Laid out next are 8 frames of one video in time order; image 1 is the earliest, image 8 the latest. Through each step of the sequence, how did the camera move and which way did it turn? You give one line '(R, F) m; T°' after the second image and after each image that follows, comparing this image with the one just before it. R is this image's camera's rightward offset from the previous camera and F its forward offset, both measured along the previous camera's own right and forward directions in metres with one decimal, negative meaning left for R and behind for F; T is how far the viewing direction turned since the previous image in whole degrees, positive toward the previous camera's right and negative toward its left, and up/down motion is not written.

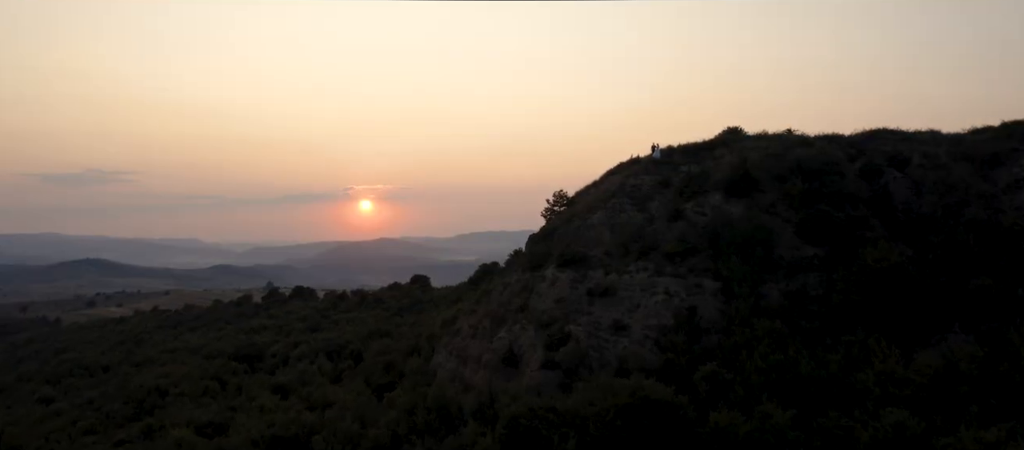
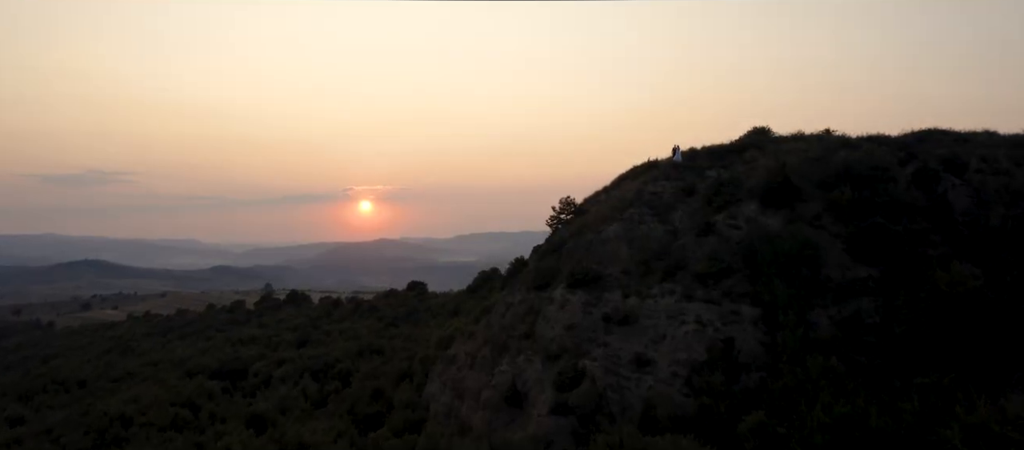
(-0.1, +2.7) m; 0°
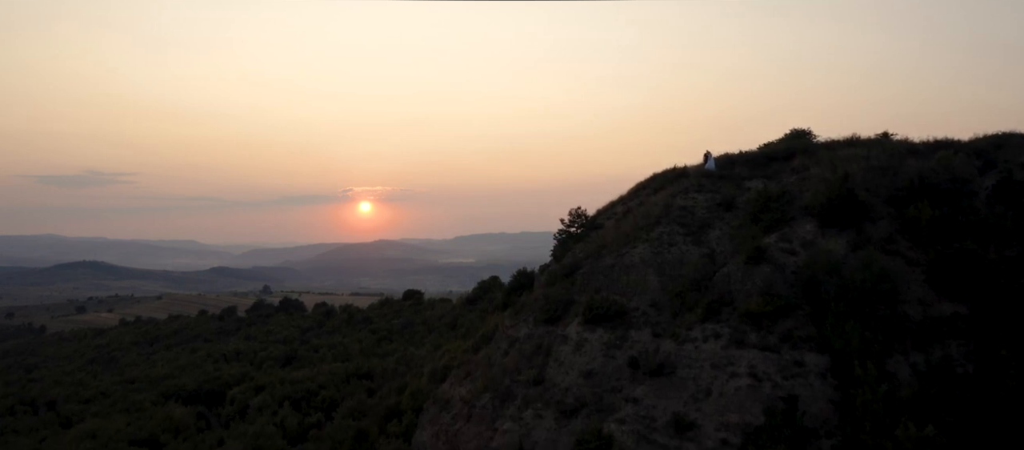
(-0.1, +3.1) m; 0°
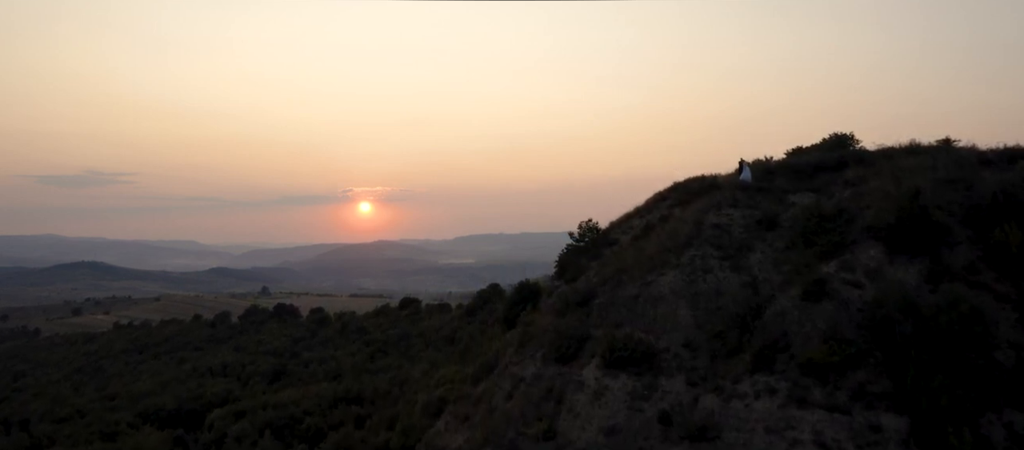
(-0.1, +2.4) m; 0°
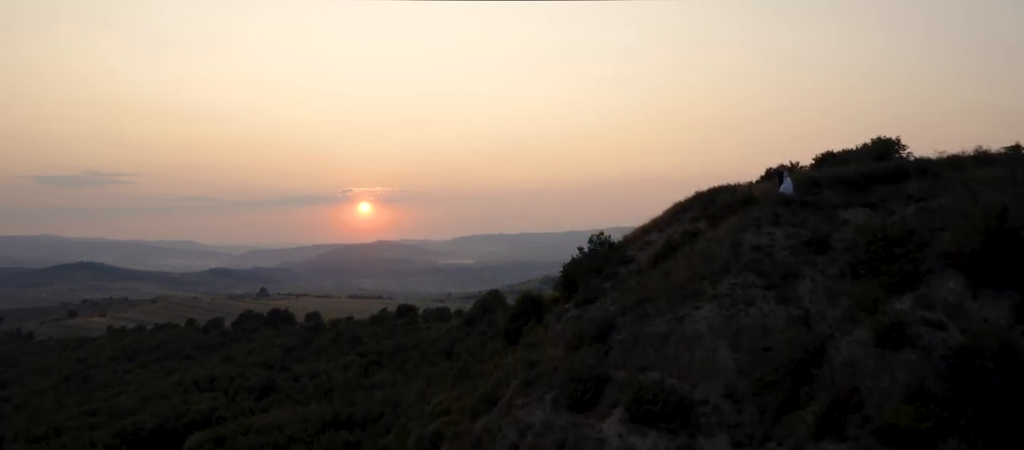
(-0.1, +2.1) m; 0°
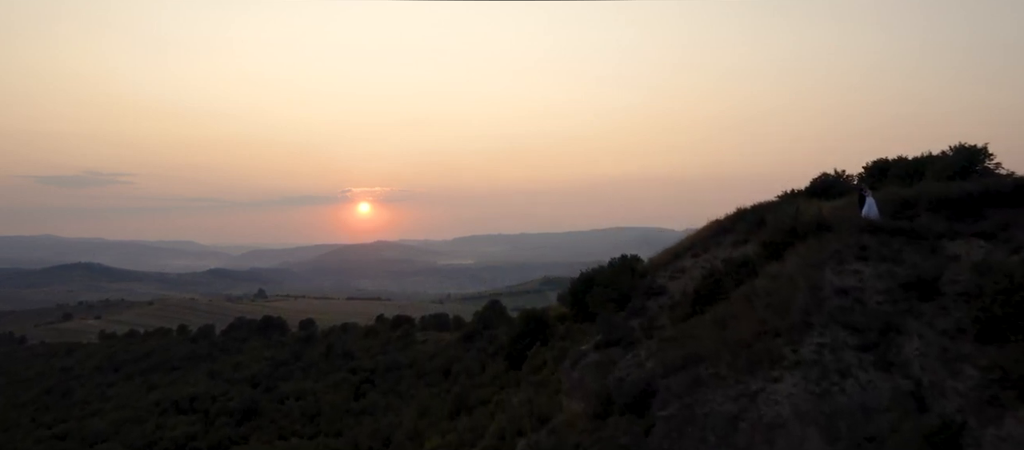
(-0.1, +2.9) m; 0°
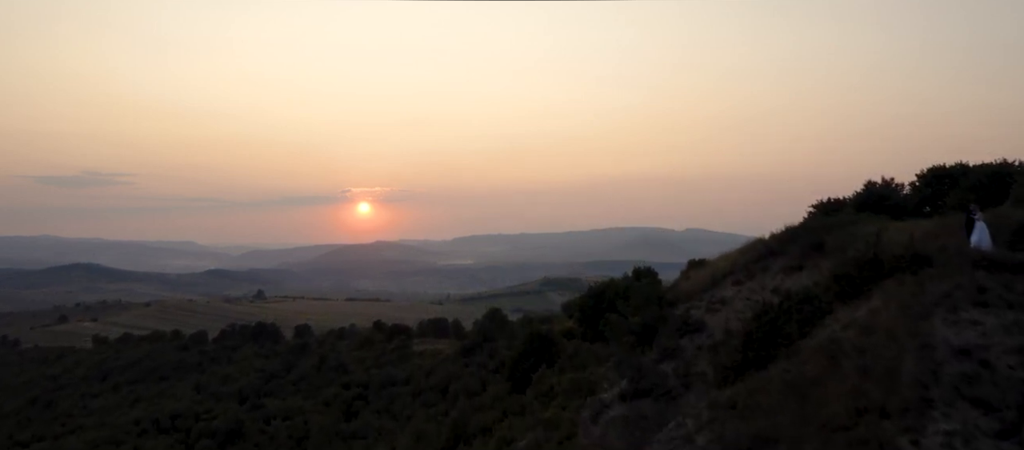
(-0.1, +2.3) m; 0°
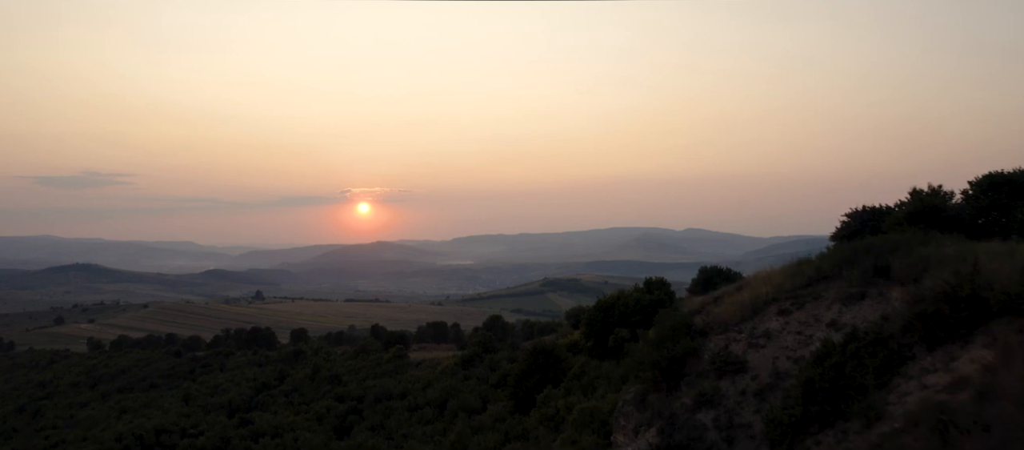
(-0.1, +1.8) m; 0°
